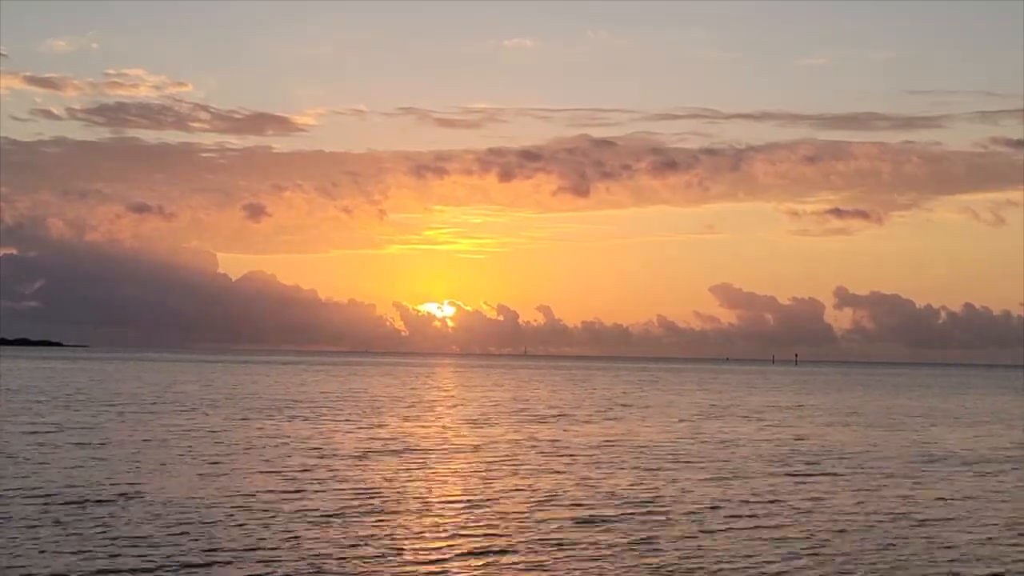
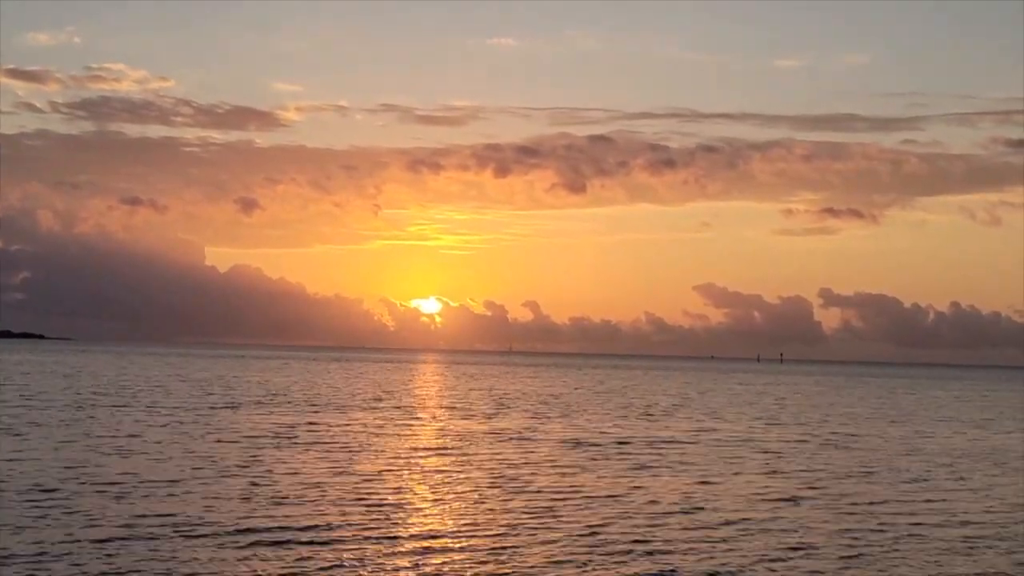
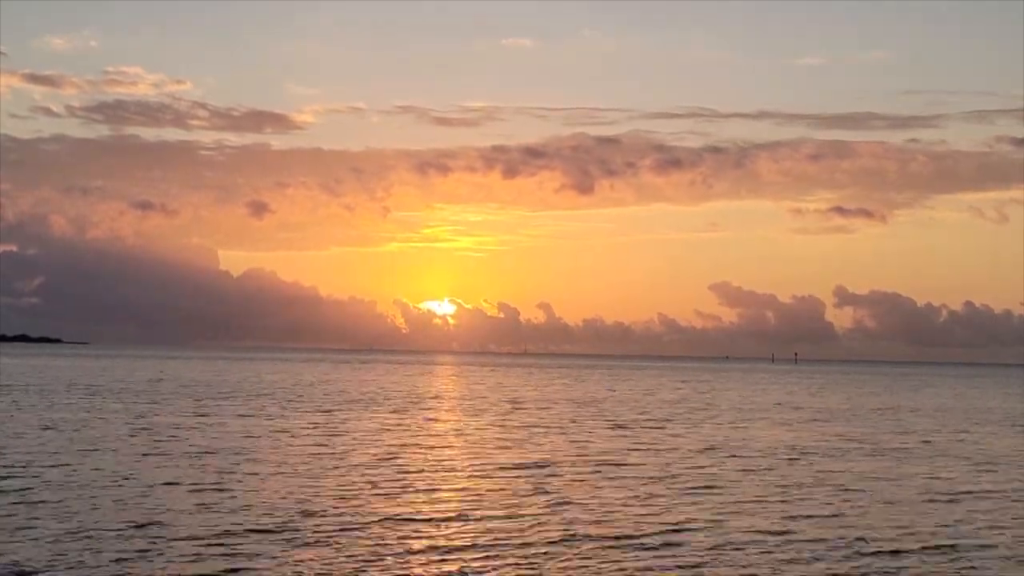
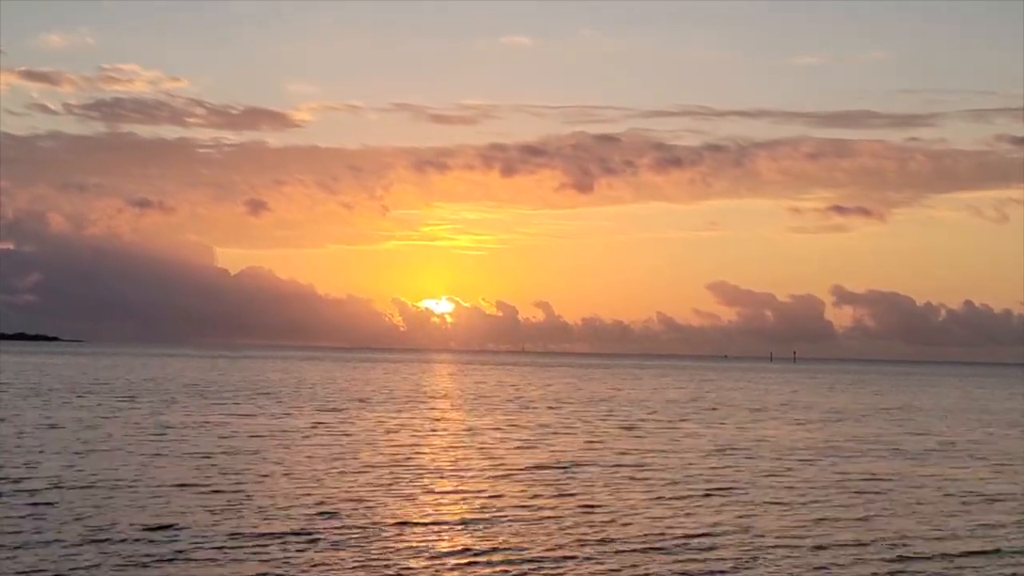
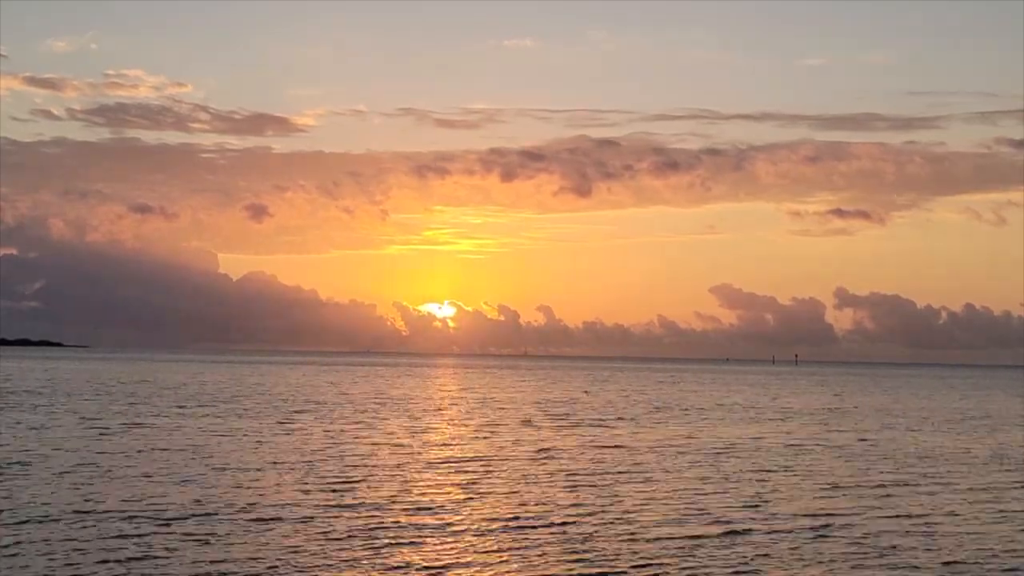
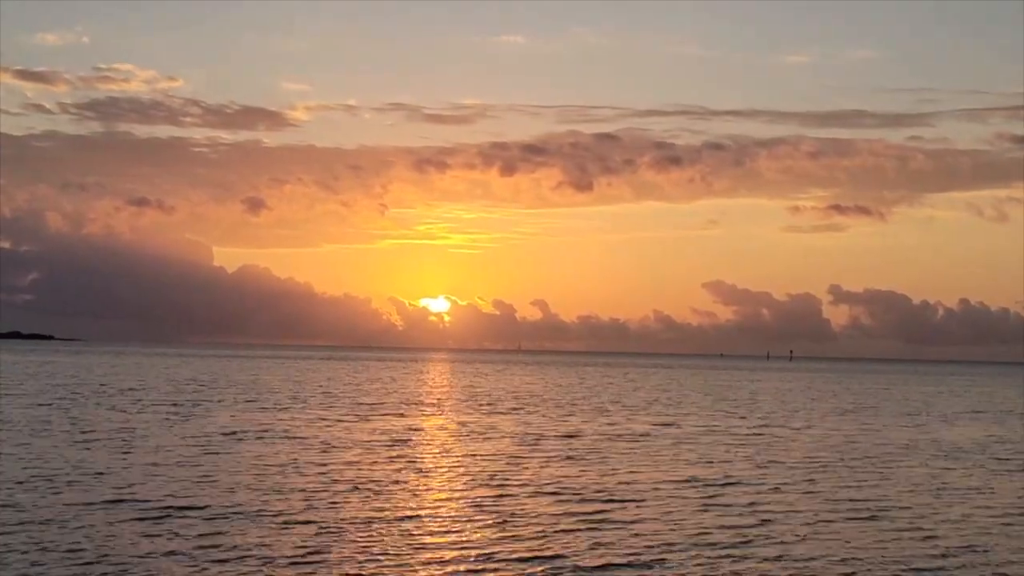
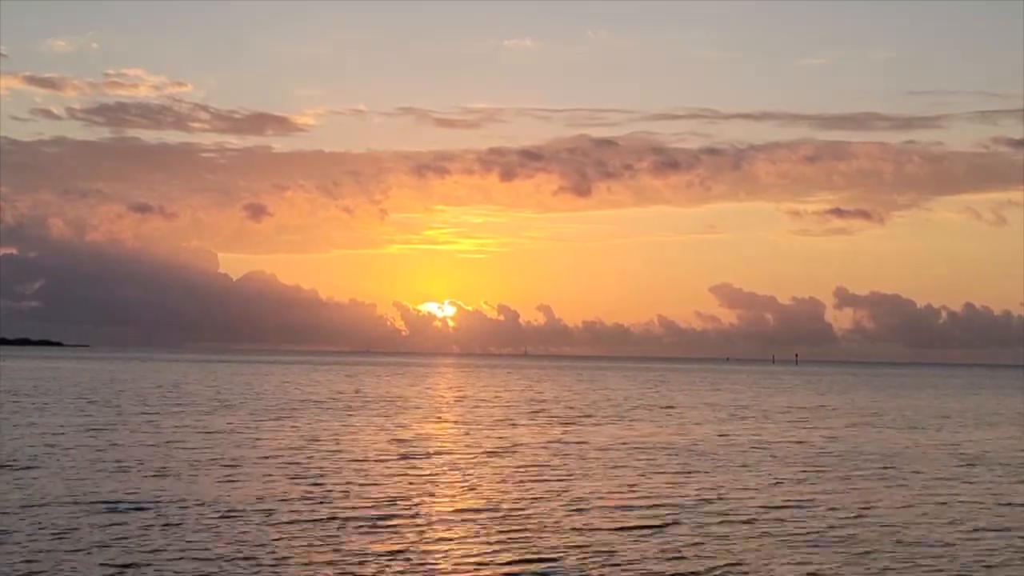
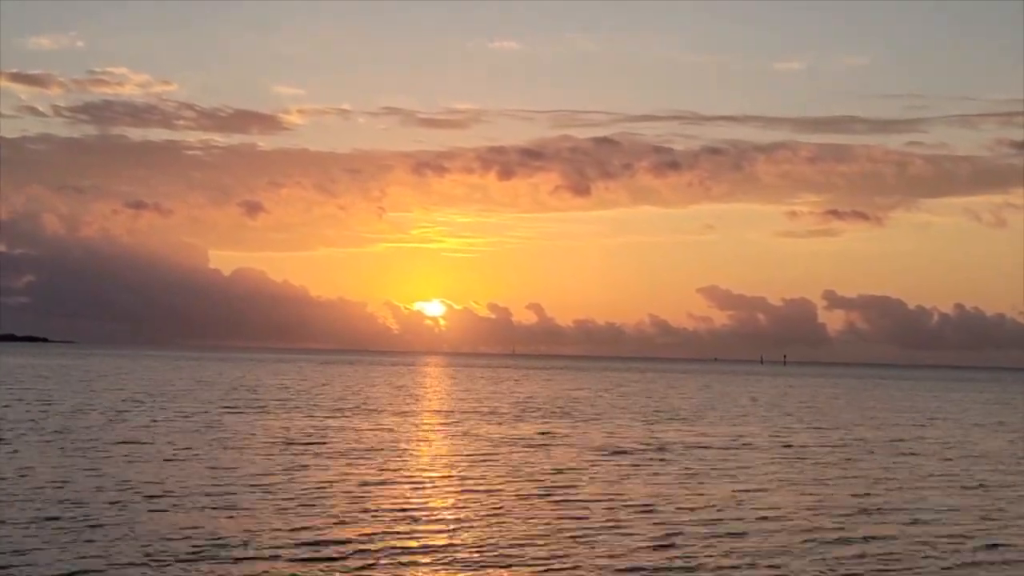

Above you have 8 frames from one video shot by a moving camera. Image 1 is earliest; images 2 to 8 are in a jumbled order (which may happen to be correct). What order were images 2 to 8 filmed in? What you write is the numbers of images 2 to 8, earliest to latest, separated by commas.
7, 5, 3, 4, 6, 2, 8
